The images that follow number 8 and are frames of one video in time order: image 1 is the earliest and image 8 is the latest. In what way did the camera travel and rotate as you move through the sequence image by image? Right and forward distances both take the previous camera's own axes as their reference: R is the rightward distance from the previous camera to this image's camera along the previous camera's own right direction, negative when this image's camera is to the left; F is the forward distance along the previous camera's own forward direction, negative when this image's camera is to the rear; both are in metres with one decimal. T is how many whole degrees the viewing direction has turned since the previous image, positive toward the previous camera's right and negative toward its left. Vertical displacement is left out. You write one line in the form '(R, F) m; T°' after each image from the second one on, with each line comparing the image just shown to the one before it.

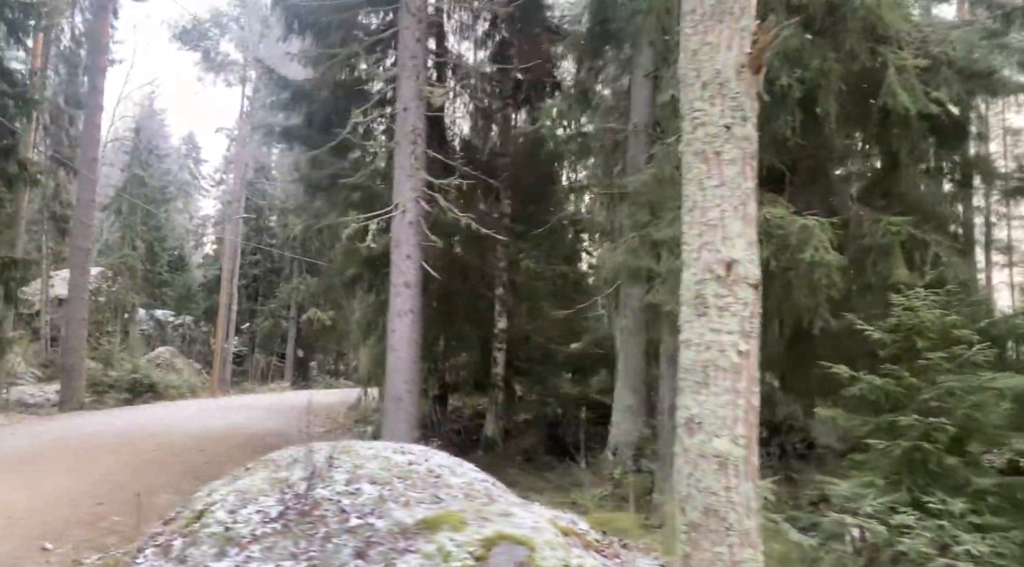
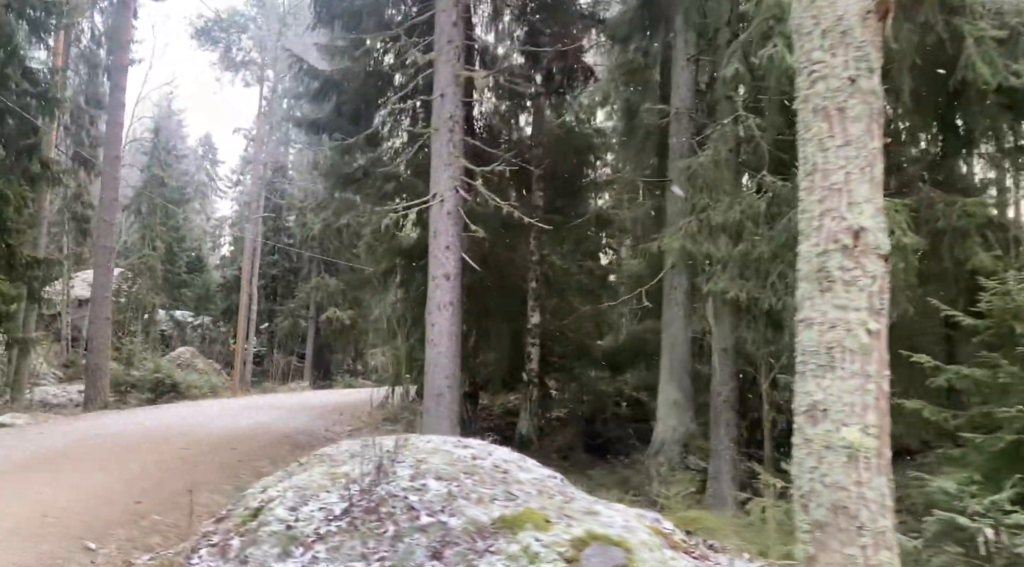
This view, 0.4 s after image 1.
(-0.4, +0.3) m; -1°
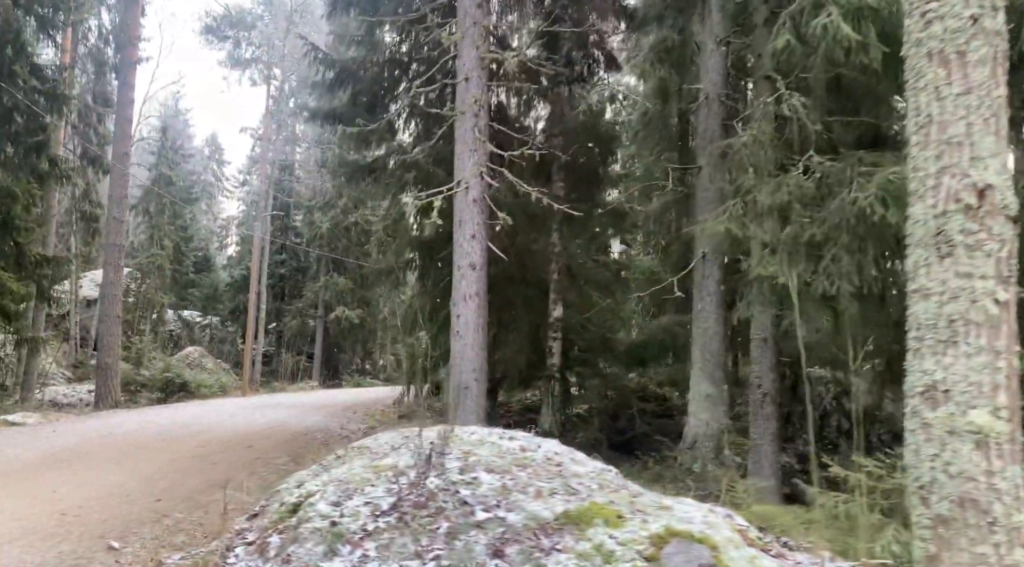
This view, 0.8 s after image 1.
(-0.3, +0.3) m; 0°
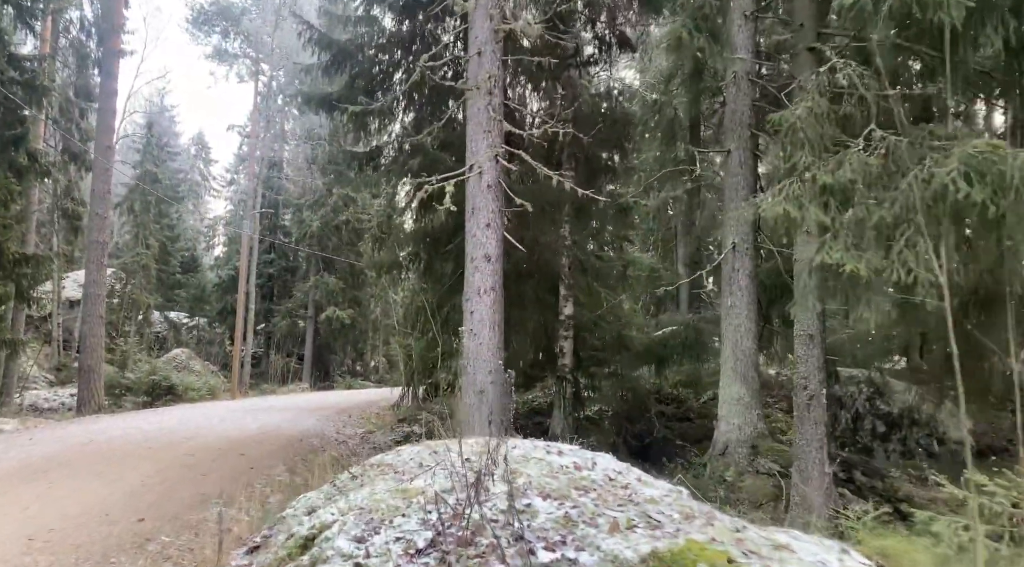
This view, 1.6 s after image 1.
(-0.3, +0.7) m; +1°
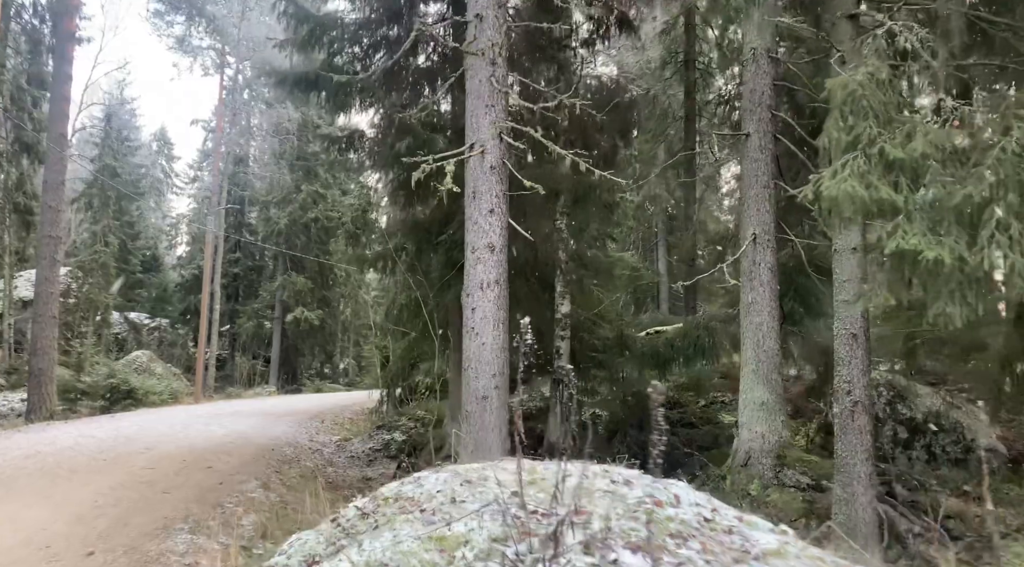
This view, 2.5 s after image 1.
(-0.4, +0.9) m; +2°
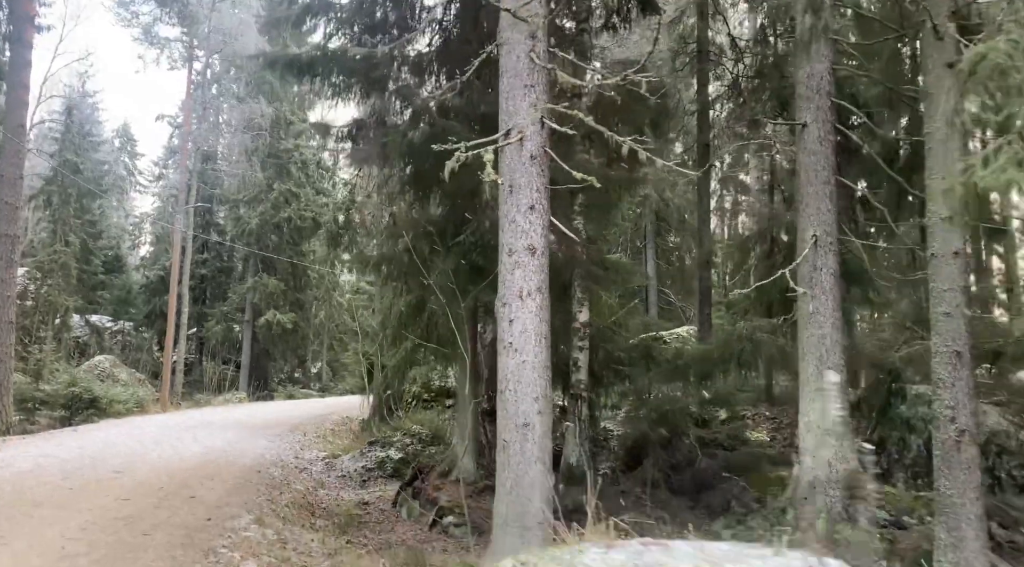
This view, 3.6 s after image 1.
(-0.6, +1.0) m; +2°
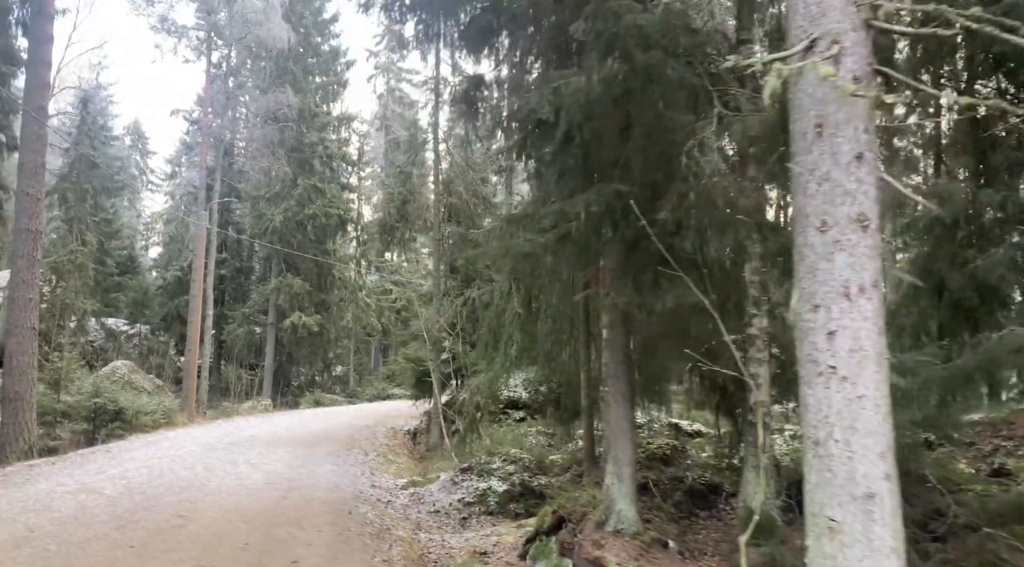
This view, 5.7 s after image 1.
(-1.8, +2.1) m; 0°
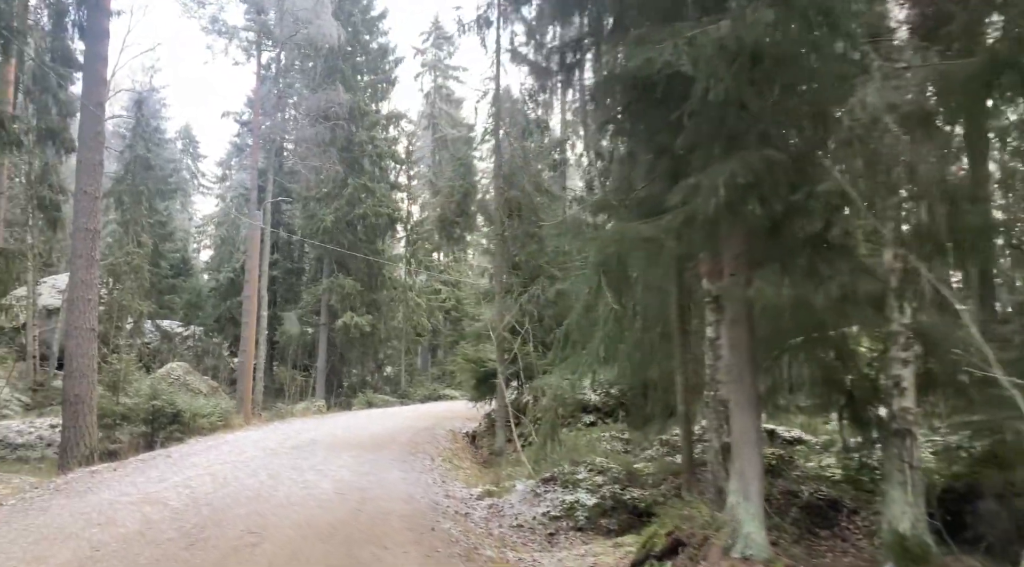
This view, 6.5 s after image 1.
(-0.6, +0.9) m; -3°
